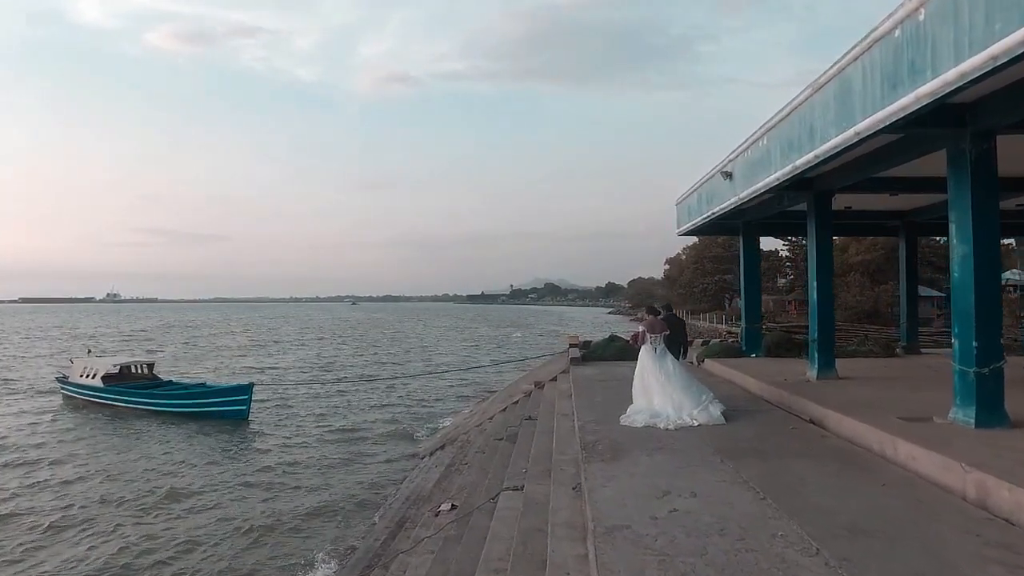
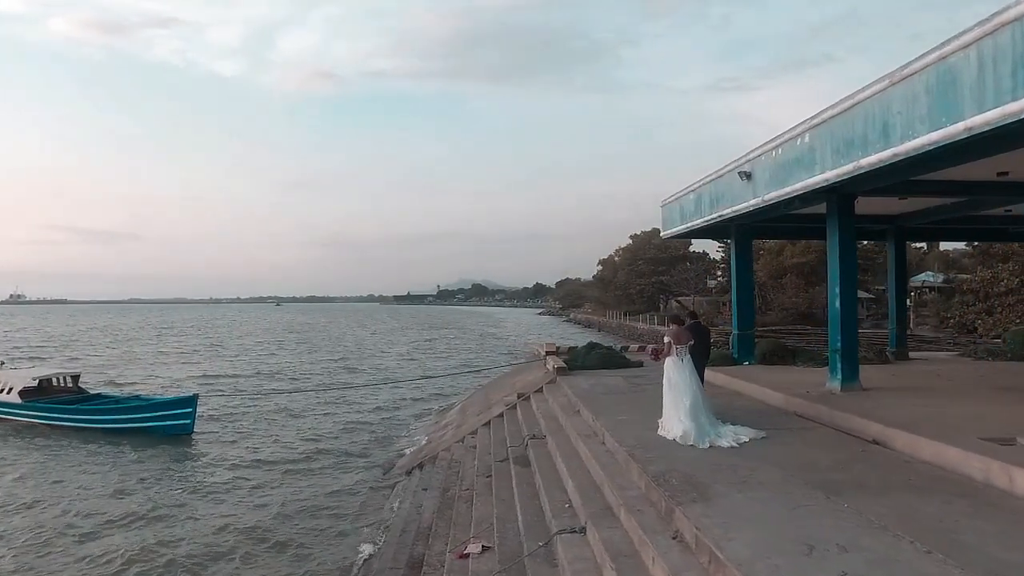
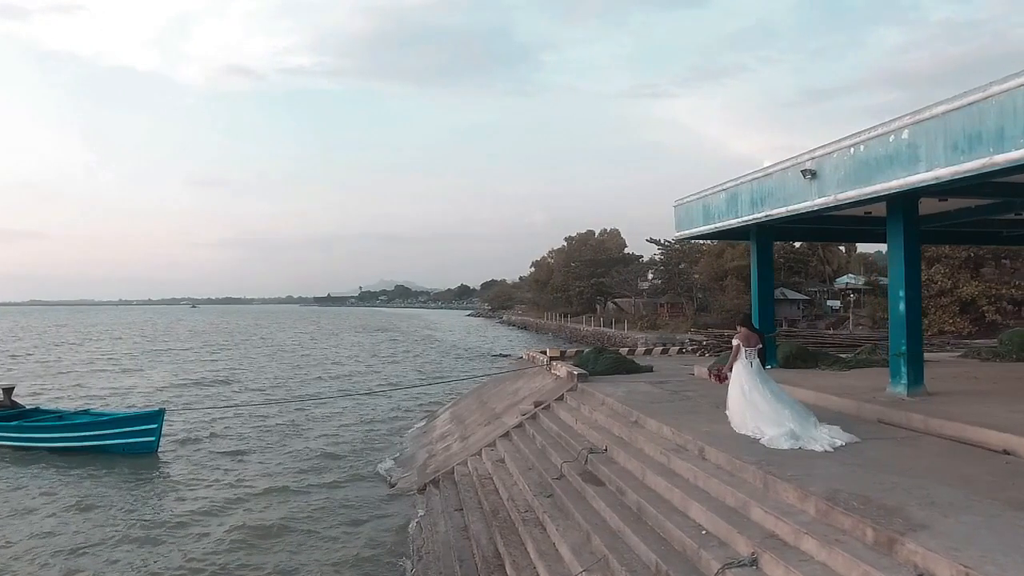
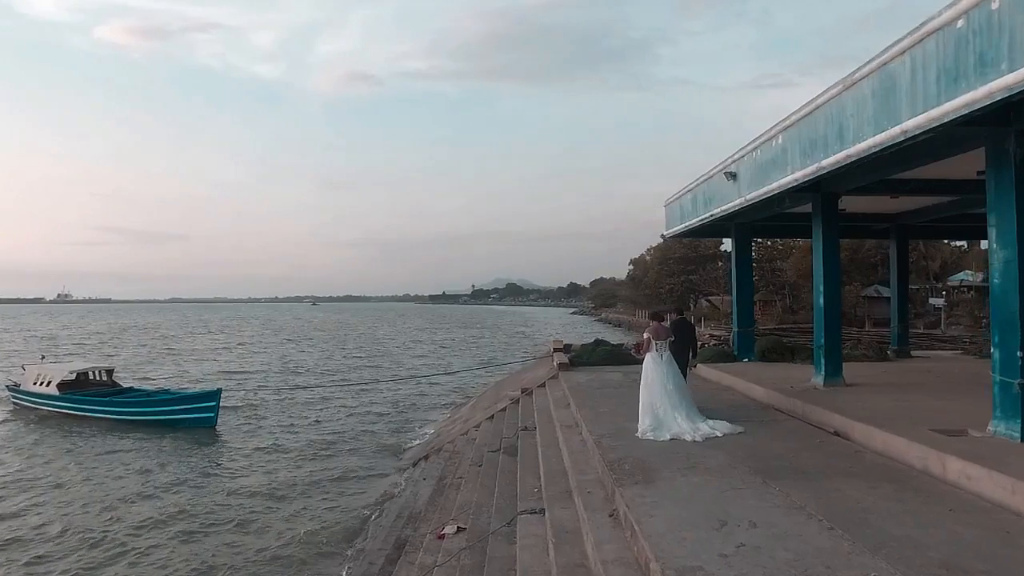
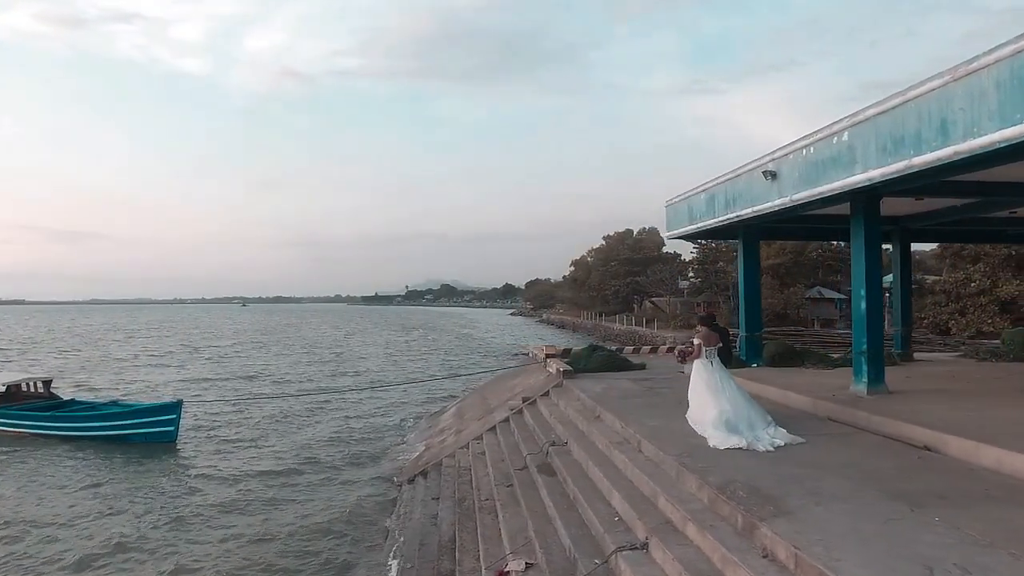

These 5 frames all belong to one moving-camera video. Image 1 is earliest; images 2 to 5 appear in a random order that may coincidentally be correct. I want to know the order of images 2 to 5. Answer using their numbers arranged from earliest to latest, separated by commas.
4, 2, 5, 3
